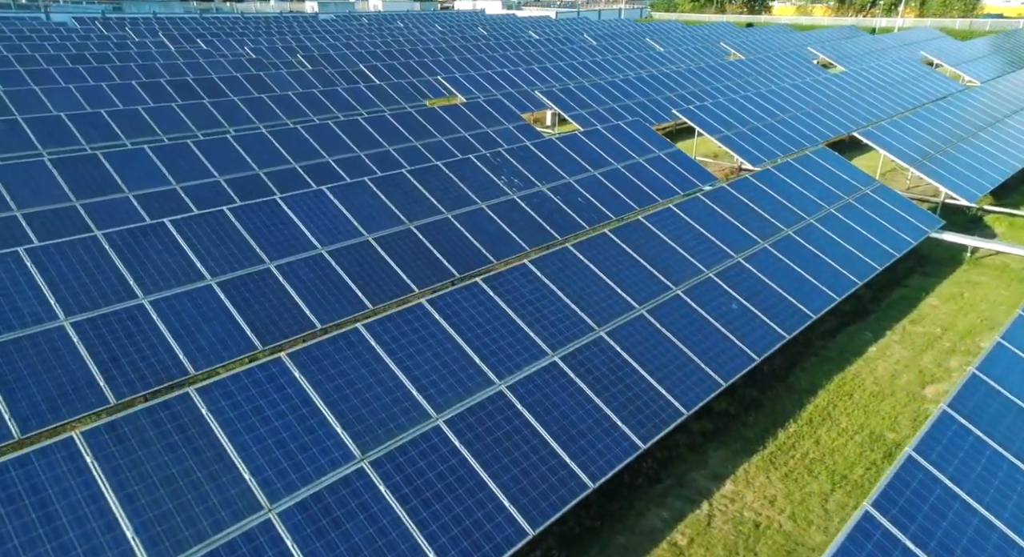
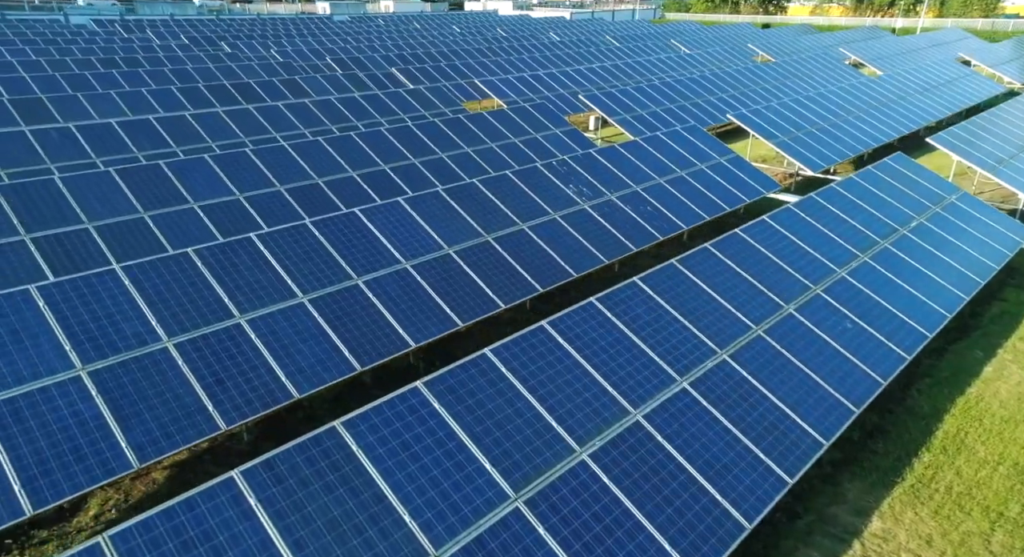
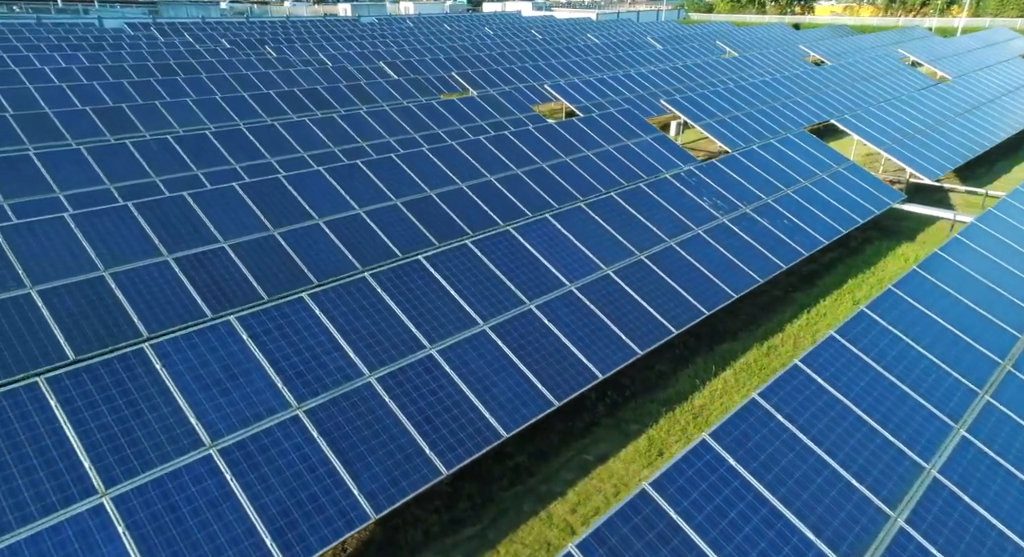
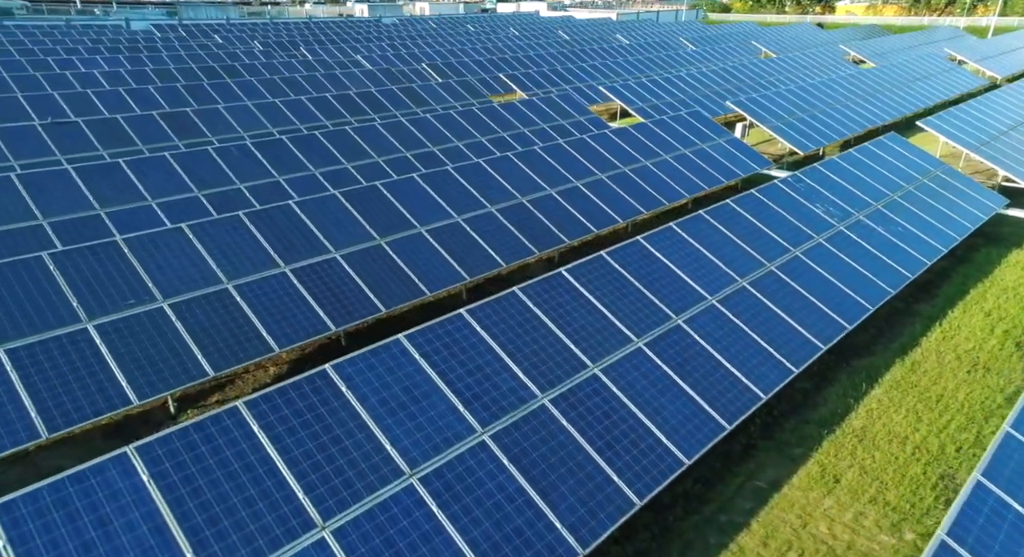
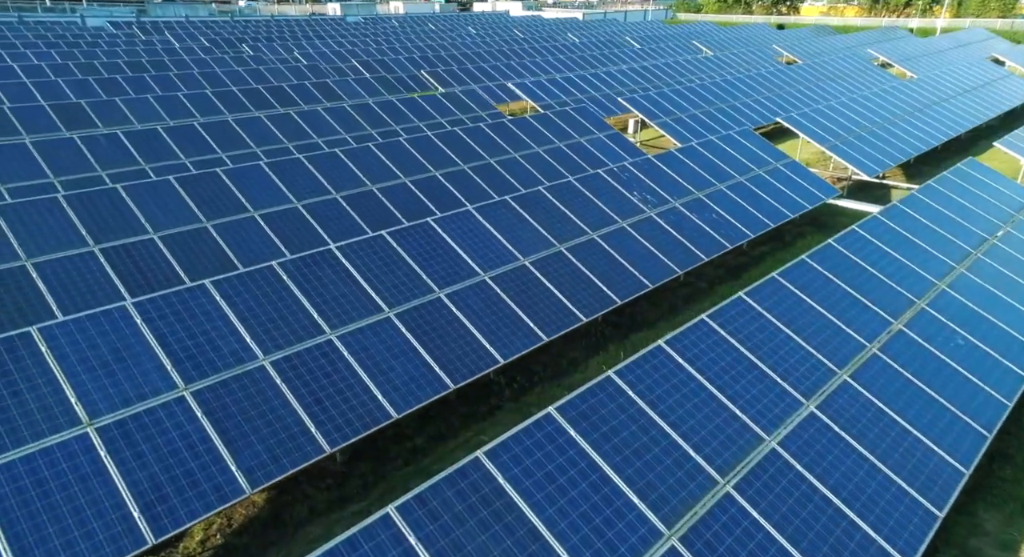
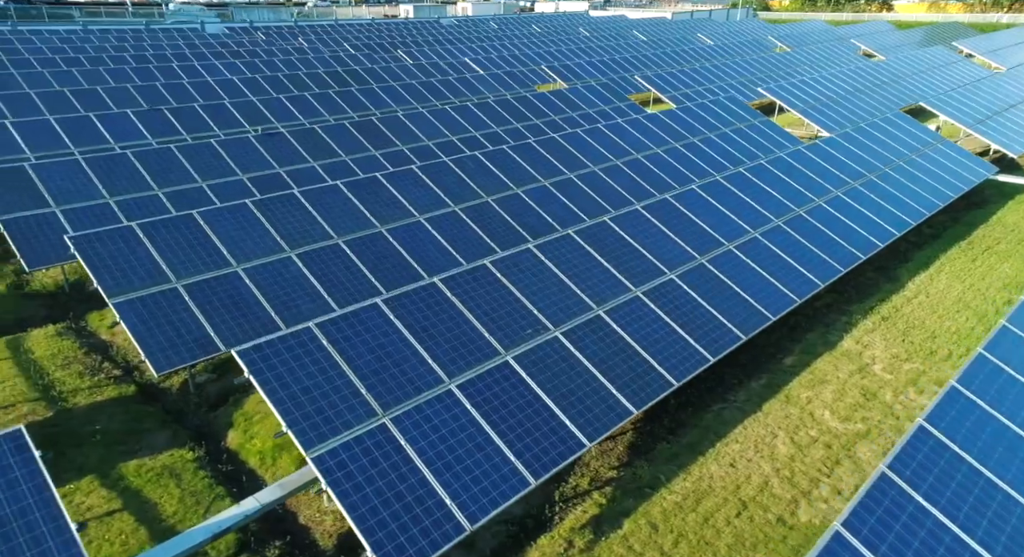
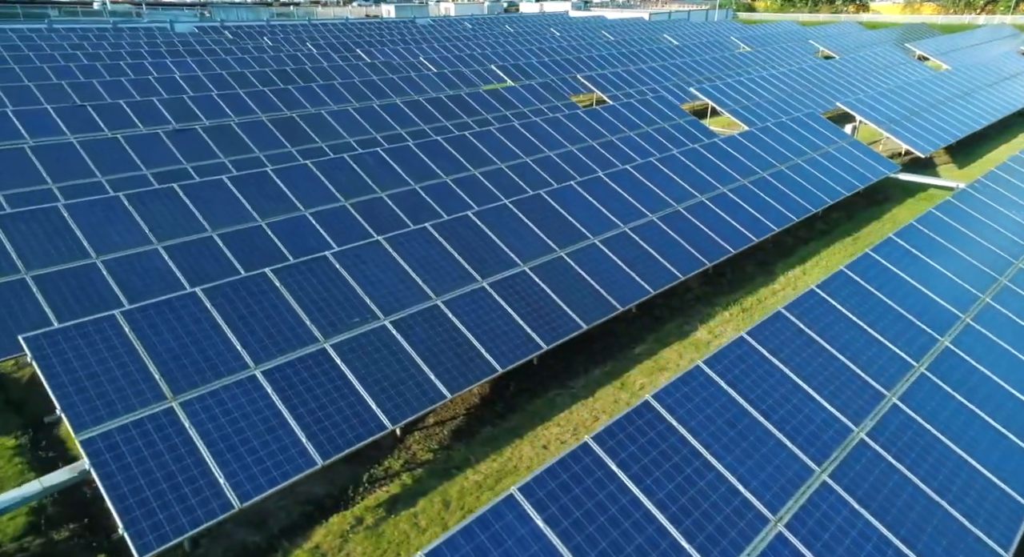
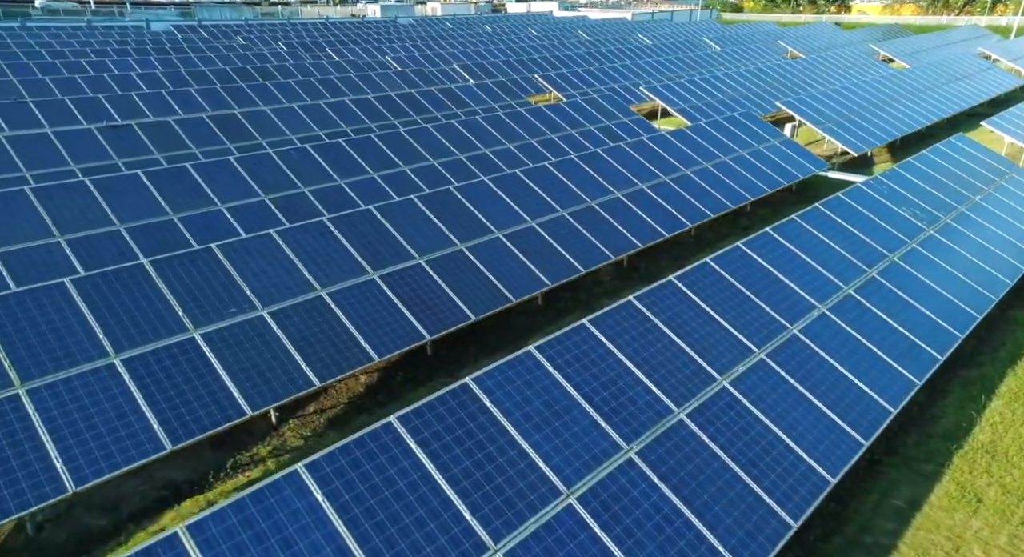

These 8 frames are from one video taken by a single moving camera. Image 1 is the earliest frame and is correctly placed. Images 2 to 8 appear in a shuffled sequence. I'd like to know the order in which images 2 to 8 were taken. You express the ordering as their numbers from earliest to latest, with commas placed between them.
2, 5, 3, 4, 8, 7, 6
